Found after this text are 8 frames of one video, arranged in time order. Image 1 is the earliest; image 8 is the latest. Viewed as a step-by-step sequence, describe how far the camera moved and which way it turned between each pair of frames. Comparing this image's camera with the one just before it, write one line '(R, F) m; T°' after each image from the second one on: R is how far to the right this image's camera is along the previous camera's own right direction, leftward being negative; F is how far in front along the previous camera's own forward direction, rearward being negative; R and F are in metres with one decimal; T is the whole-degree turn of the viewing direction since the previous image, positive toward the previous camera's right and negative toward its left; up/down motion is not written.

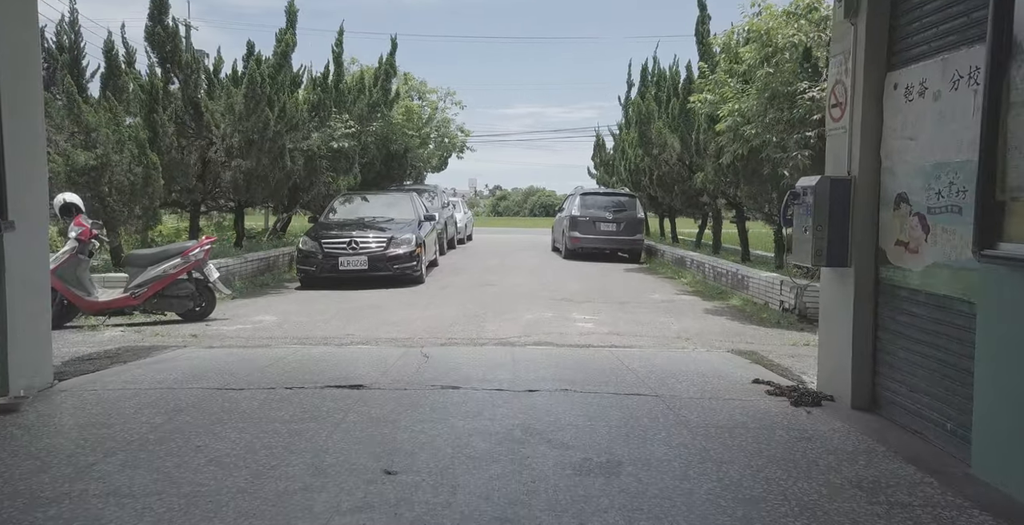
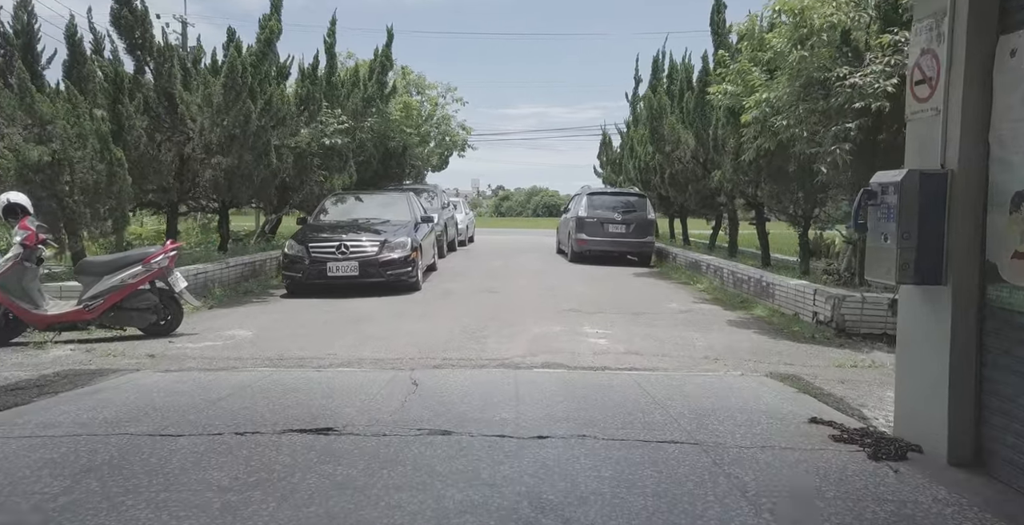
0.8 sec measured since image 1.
(0.0, +0.8) m; 0°
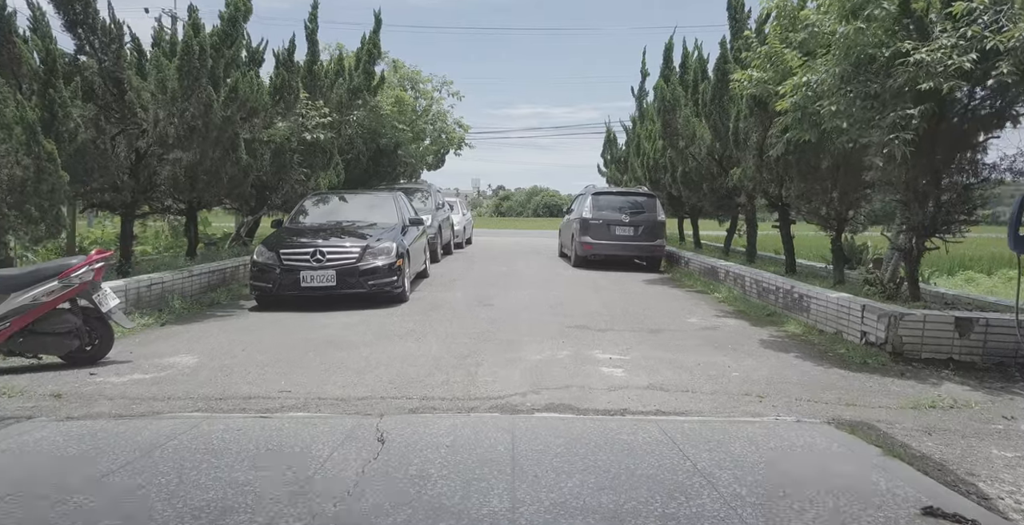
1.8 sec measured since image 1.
(0.0, +1.1) m; 0°
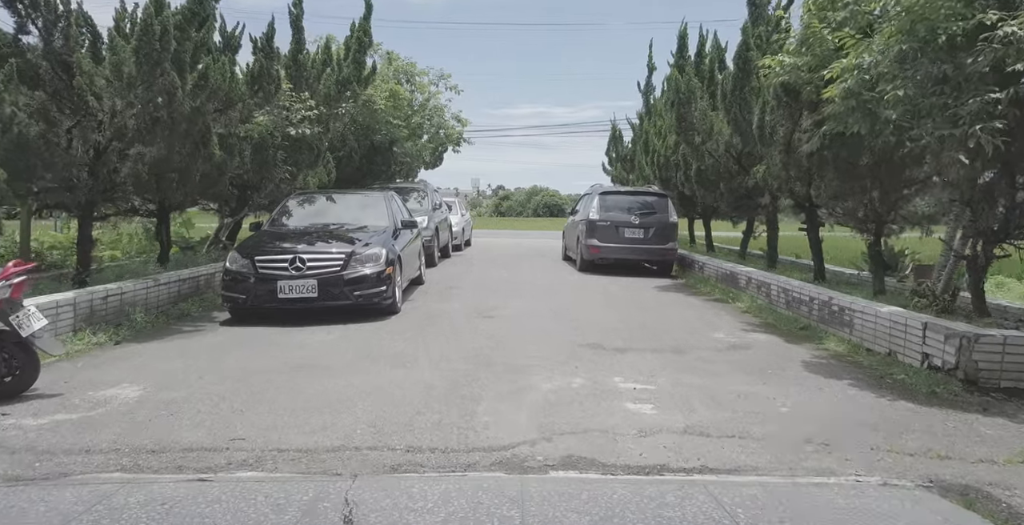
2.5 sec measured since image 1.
(0.0, +0.9) m; 0°
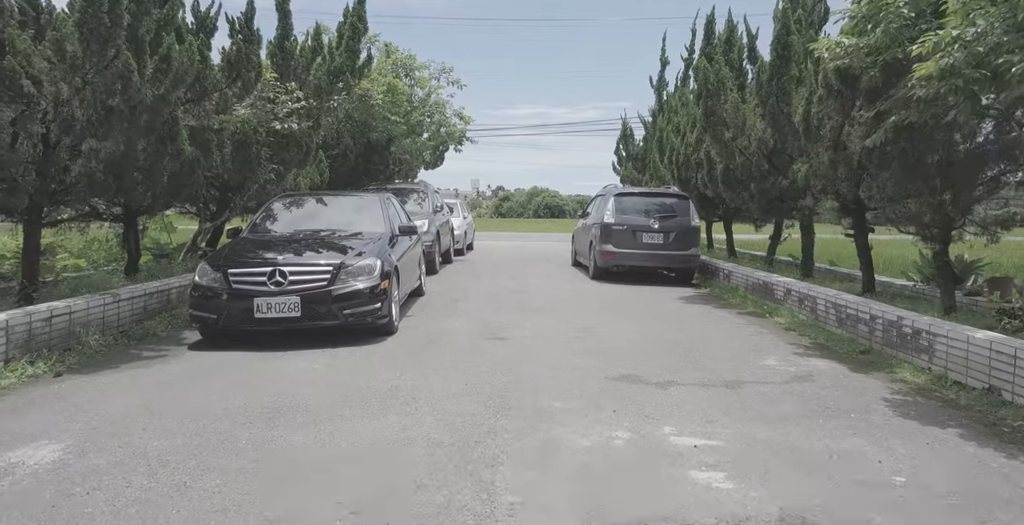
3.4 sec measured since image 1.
(-0.2, +1.1) m; 0°
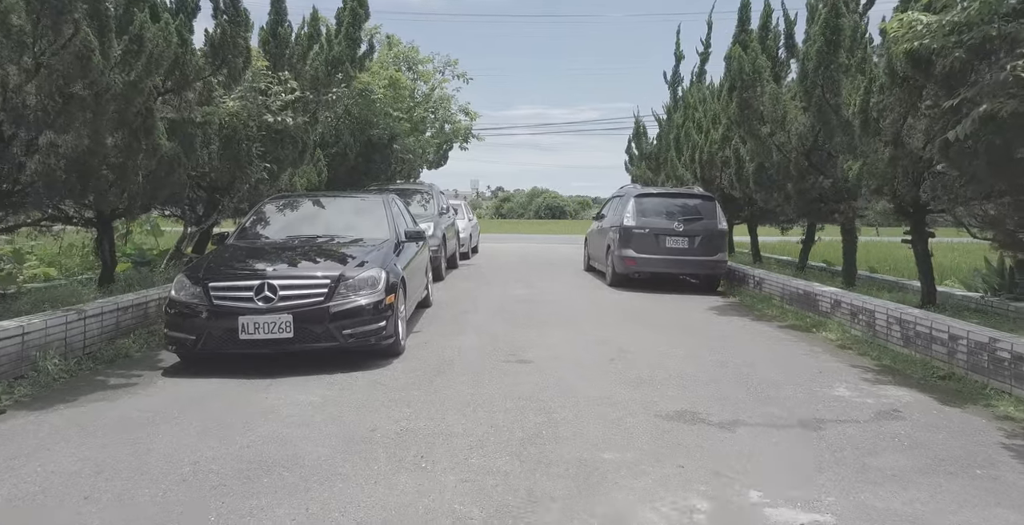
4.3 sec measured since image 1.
(-0.2, +0.9) m; 0°
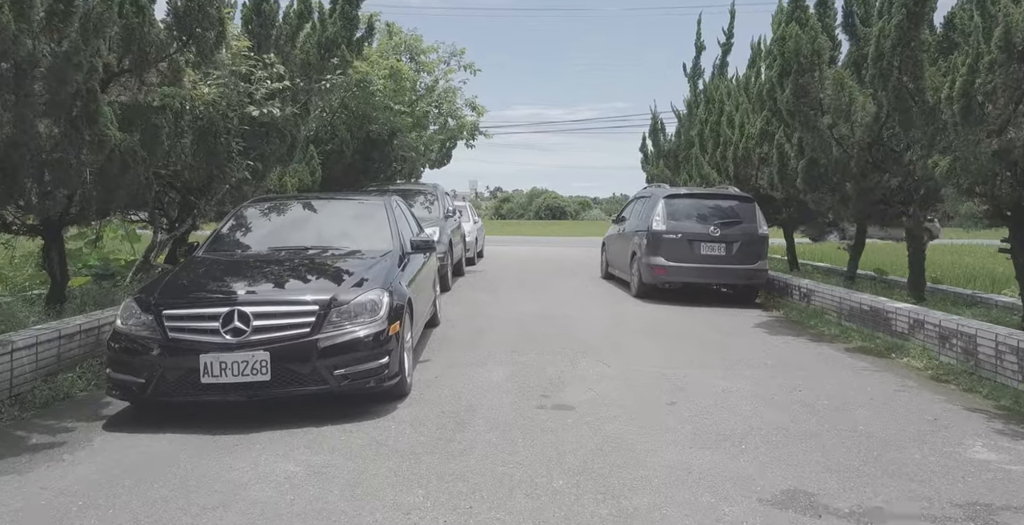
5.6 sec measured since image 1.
(-0.3, +1.2) m; 0°
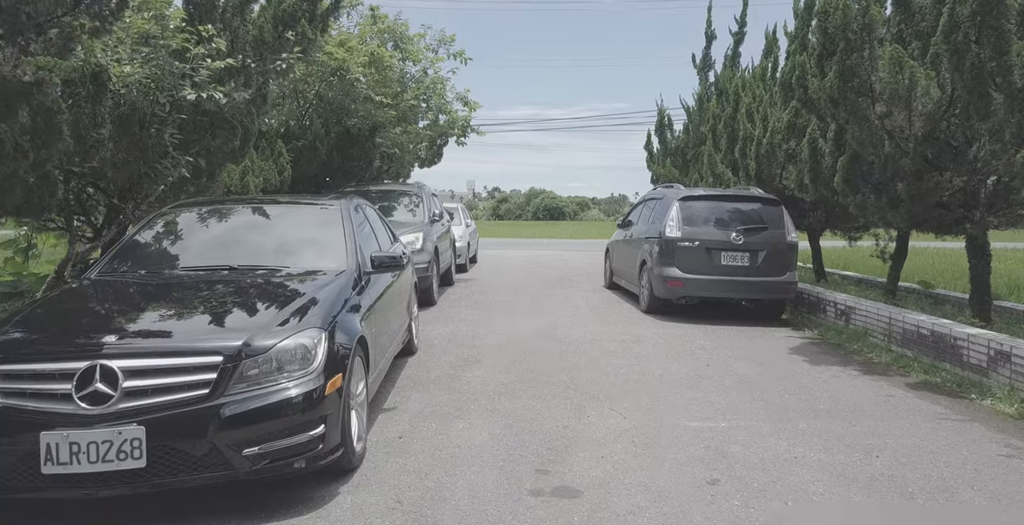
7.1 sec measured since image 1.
(+0.1, +1.3) m; 0°
